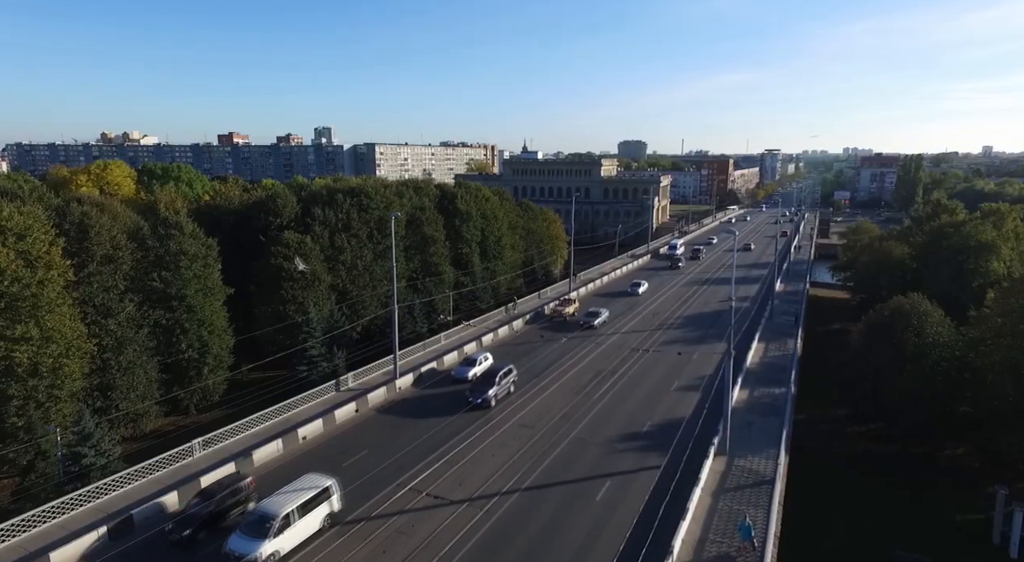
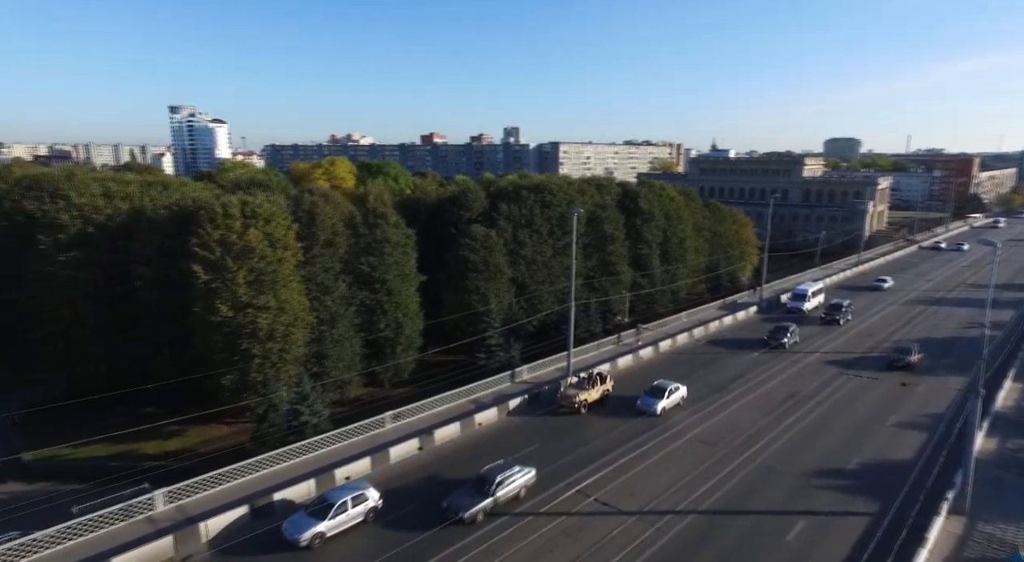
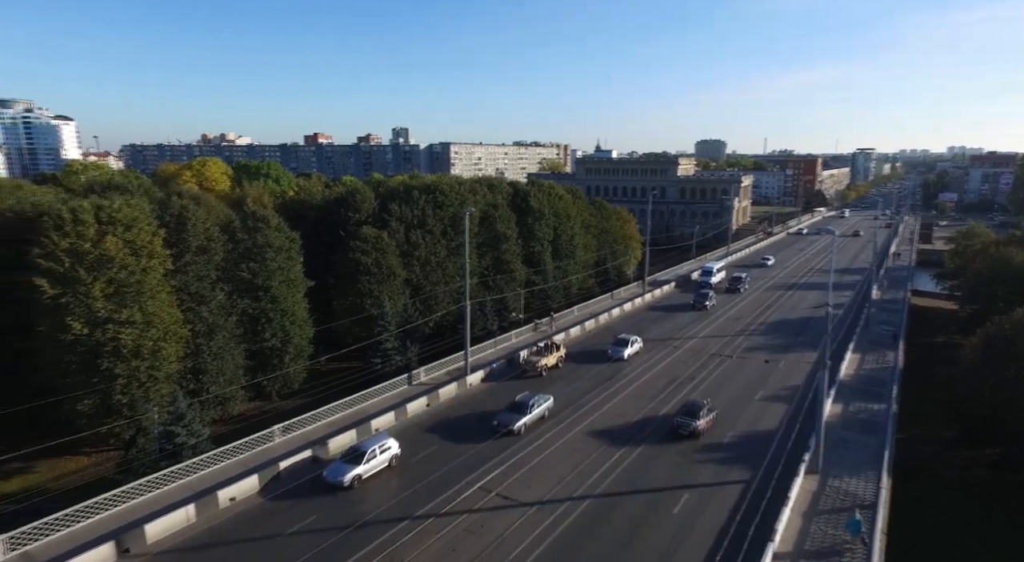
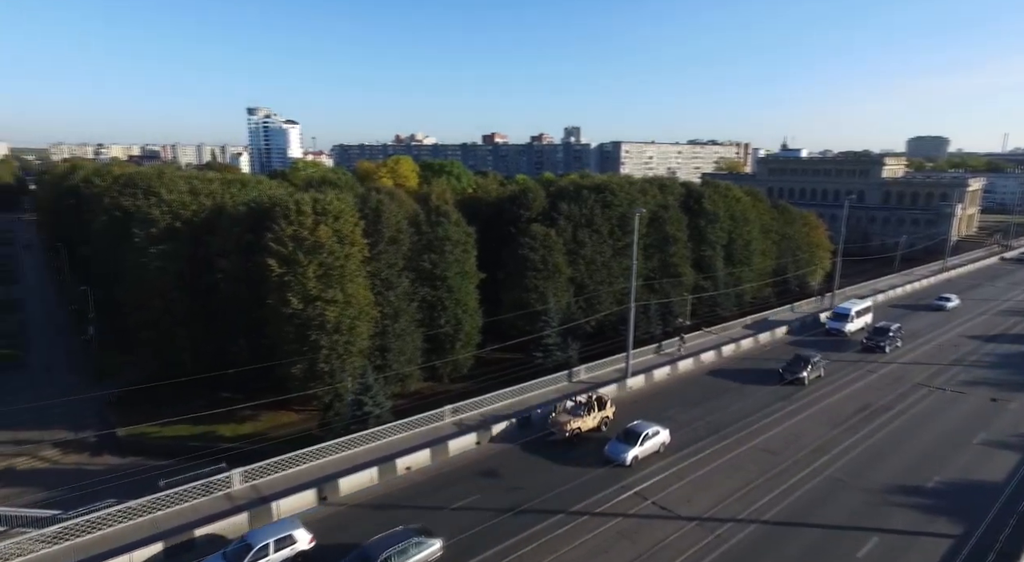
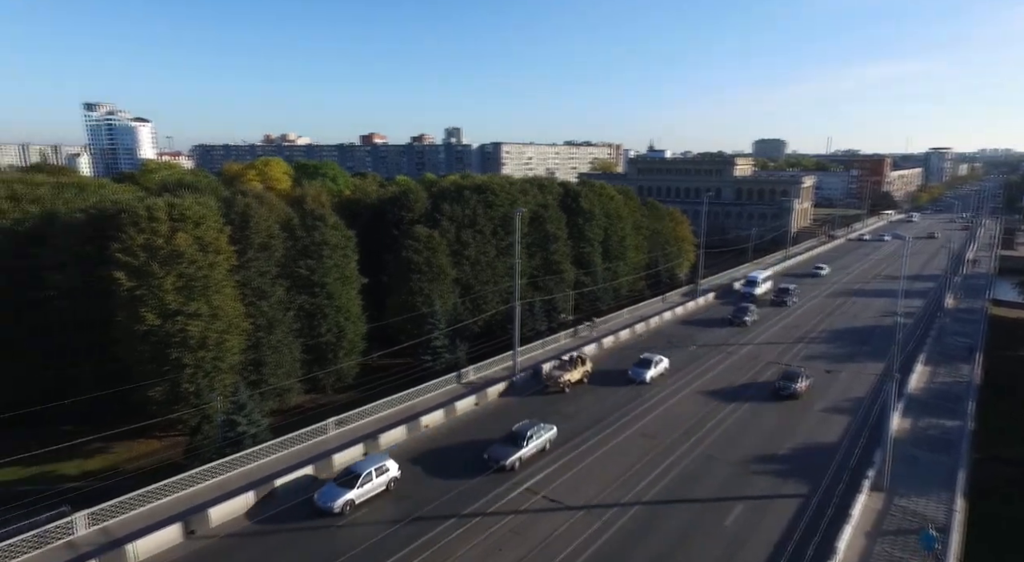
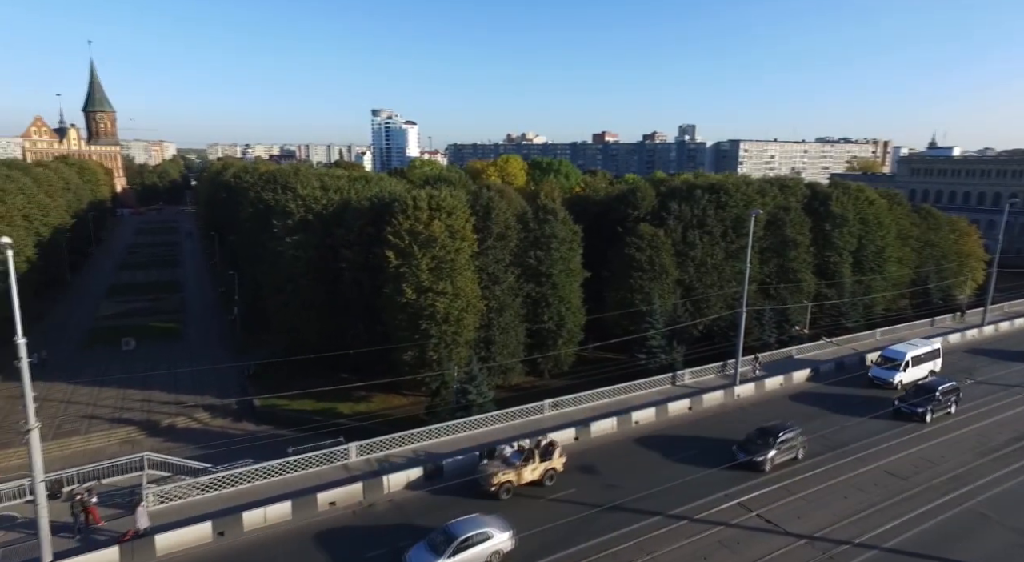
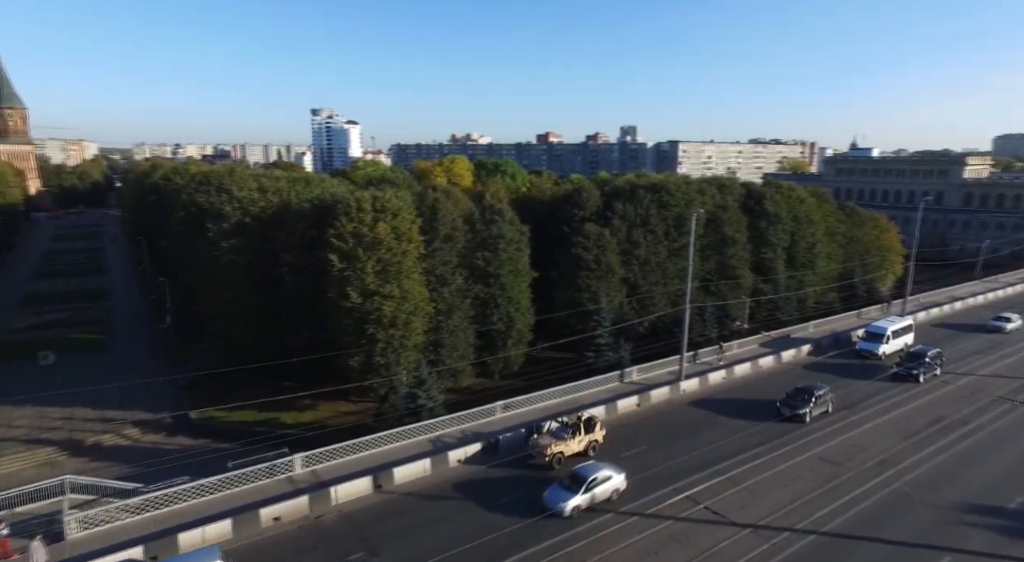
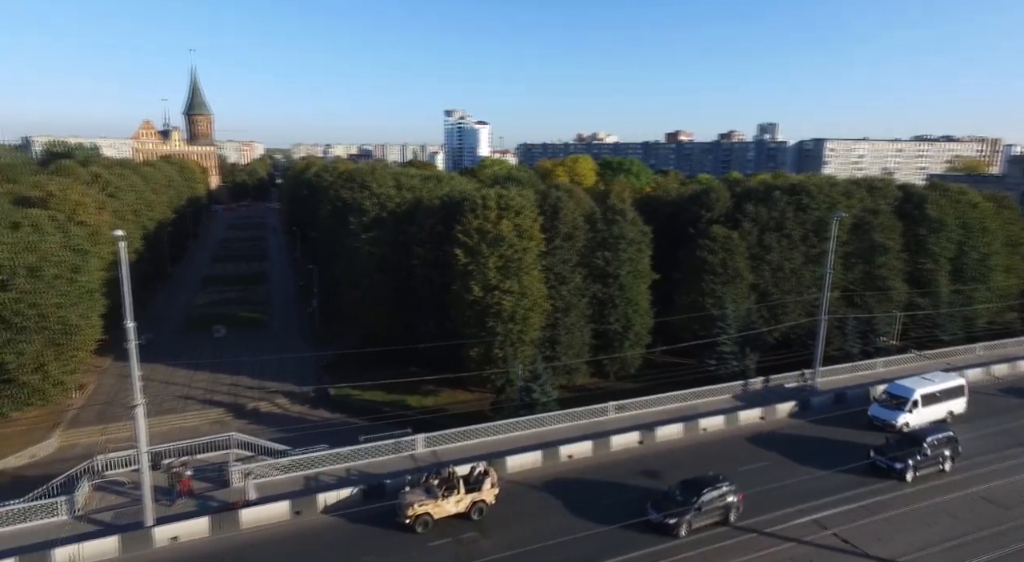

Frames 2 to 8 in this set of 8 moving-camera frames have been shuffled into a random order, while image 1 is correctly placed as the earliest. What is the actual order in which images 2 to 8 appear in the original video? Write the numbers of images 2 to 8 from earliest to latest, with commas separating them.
3, 5, 2, 4, 7, 6, 8
